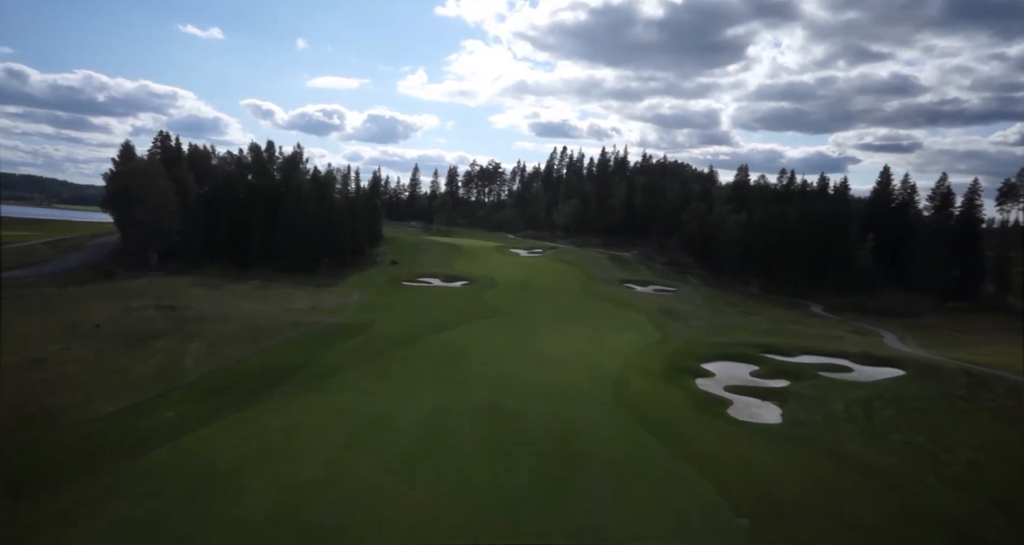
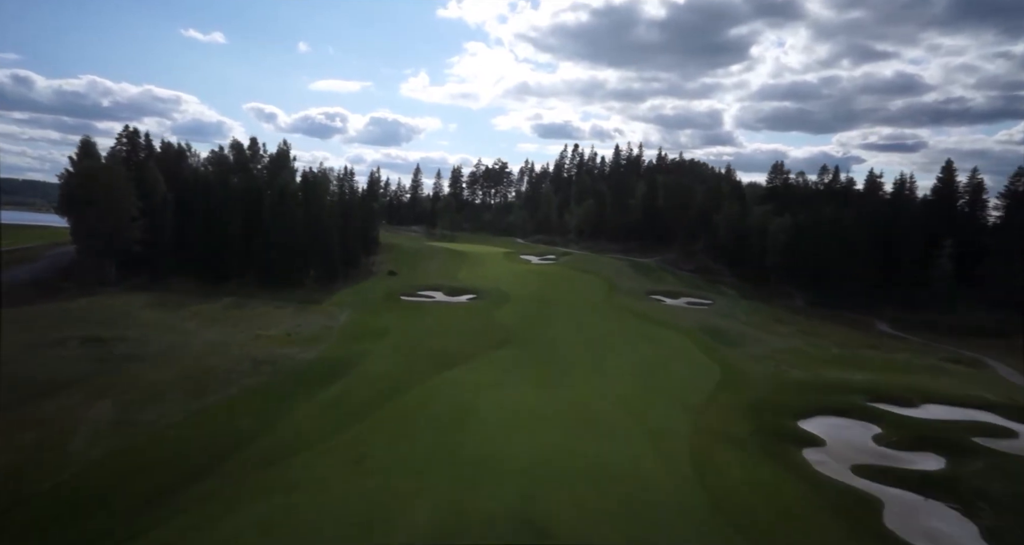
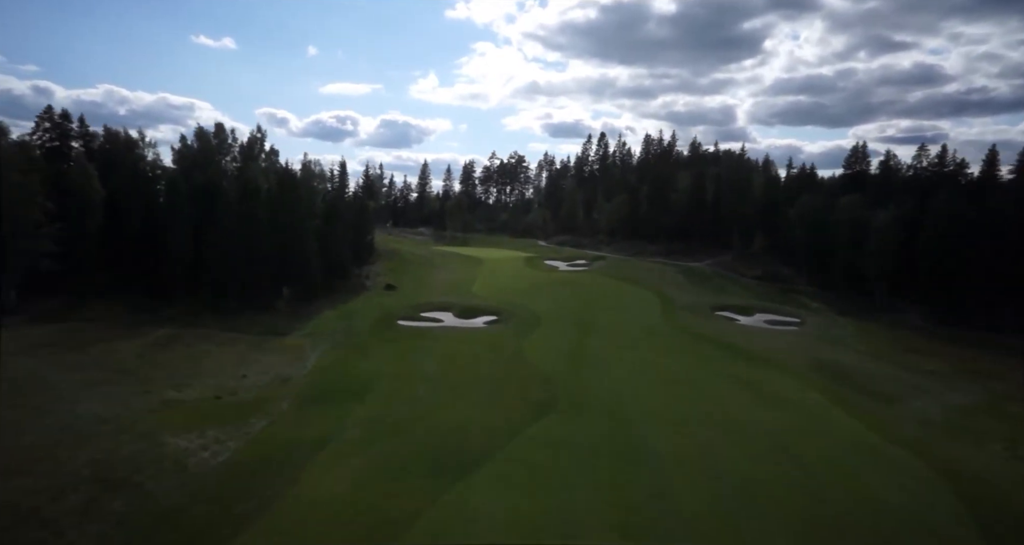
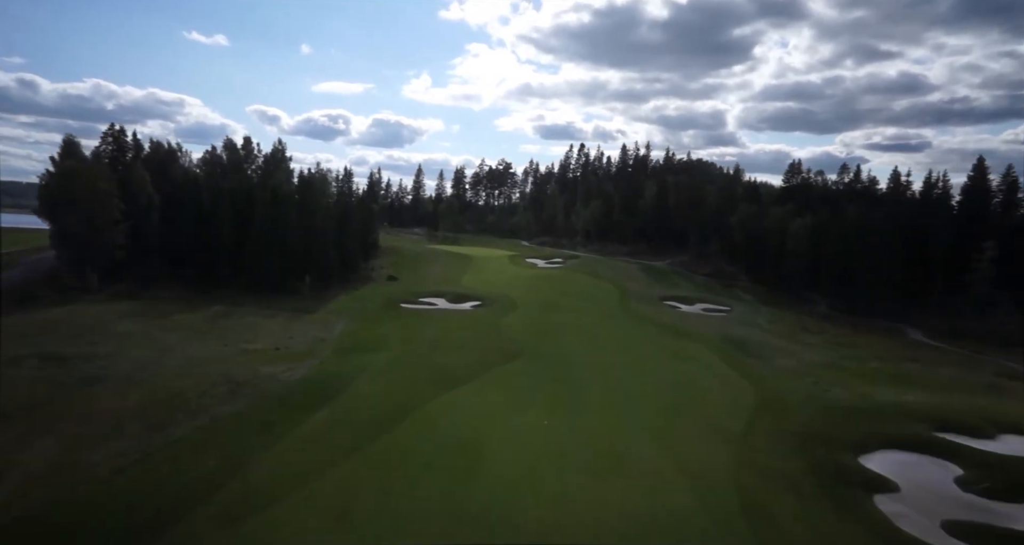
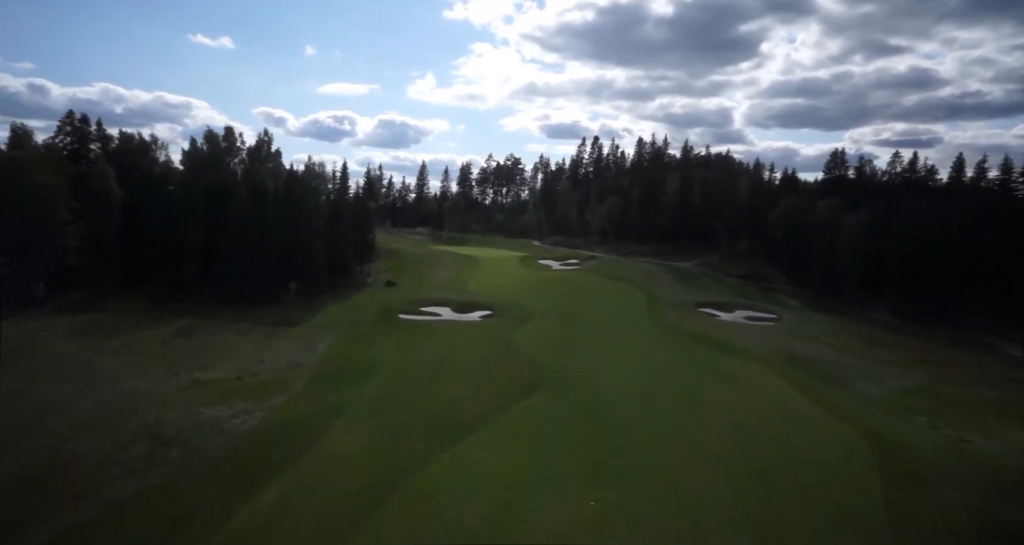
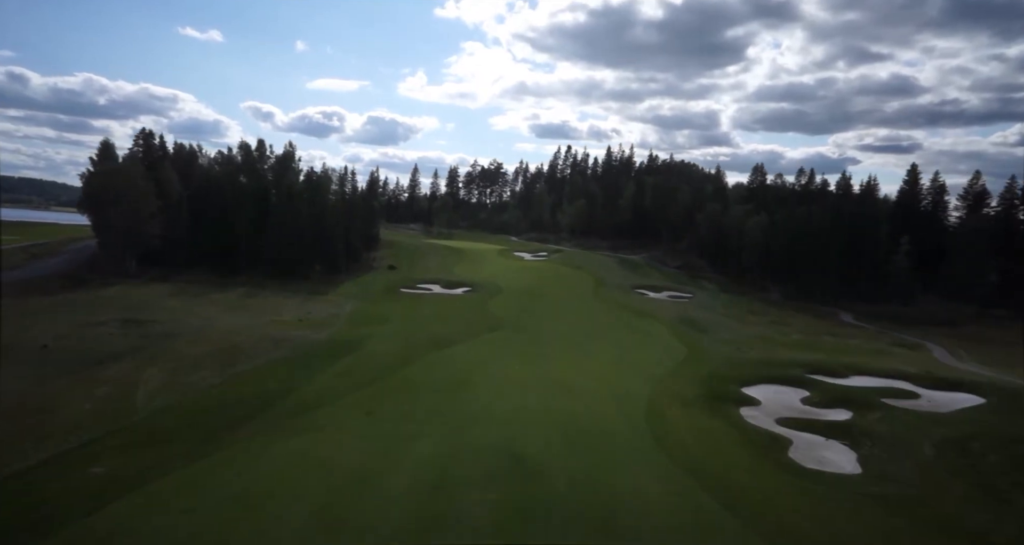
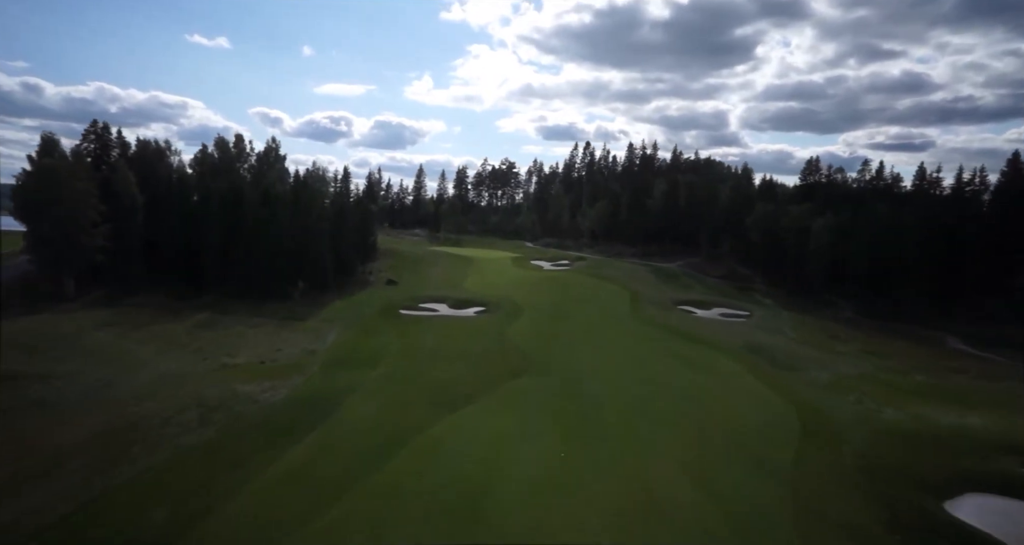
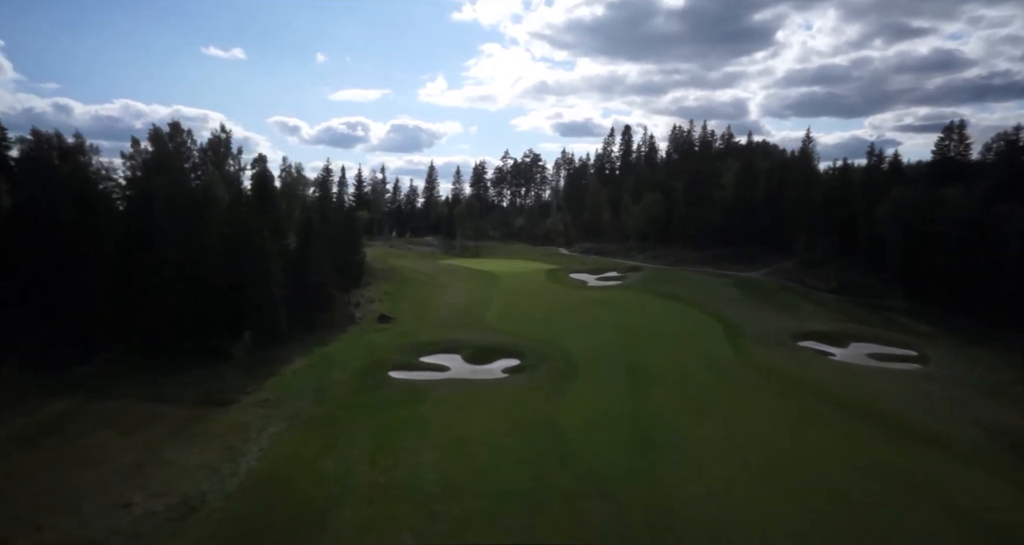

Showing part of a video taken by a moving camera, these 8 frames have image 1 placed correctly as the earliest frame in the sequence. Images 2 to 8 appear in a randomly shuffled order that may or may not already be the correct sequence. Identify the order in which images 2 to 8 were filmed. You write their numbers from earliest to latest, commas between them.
6, 2, 4, 7, 5, 3, 8
